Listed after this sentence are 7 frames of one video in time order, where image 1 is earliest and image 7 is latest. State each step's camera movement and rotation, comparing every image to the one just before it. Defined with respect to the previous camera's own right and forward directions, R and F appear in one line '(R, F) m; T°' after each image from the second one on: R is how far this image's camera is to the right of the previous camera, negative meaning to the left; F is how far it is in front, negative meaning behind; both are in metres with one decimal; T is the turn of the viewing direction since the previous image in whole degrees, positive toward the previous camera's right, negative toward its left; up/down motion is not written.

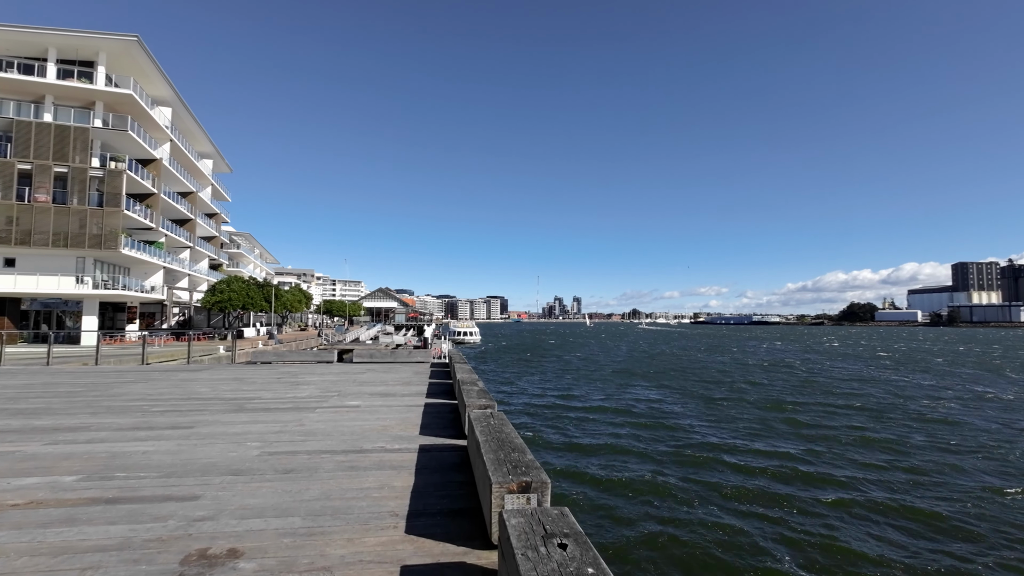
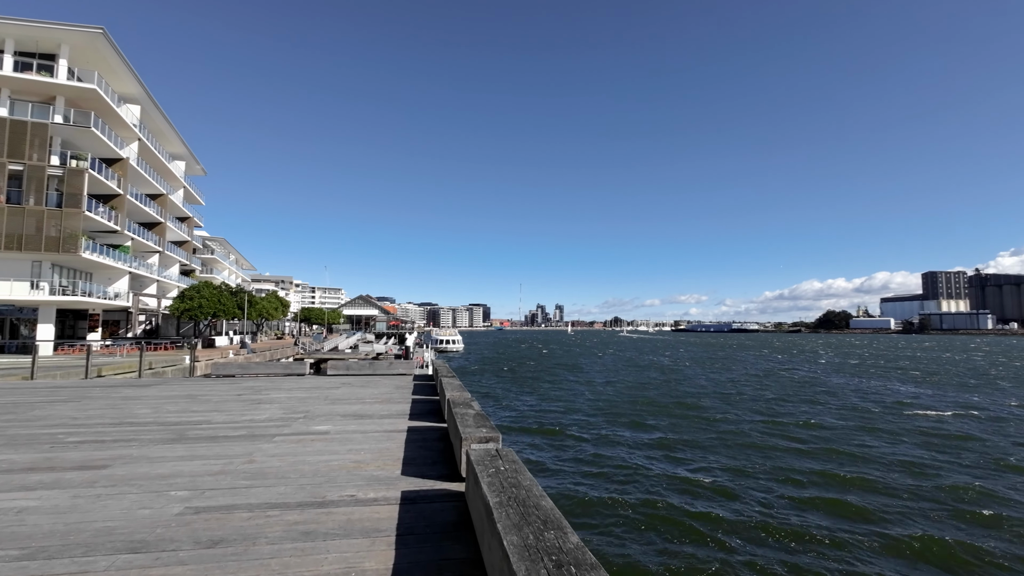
(-0.3, +1.3) m; +2°
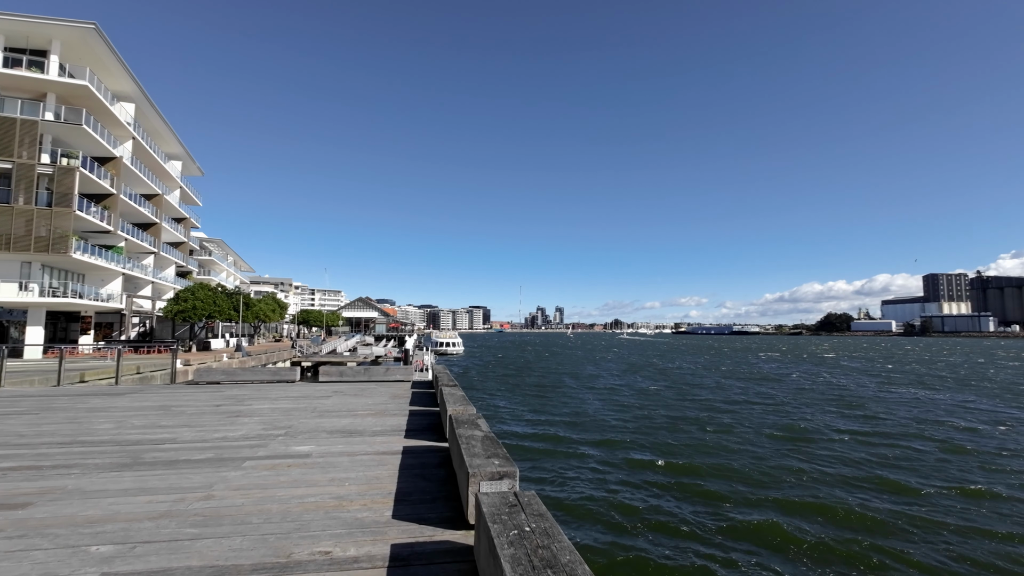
(-0.2, +1.0) m; 0°
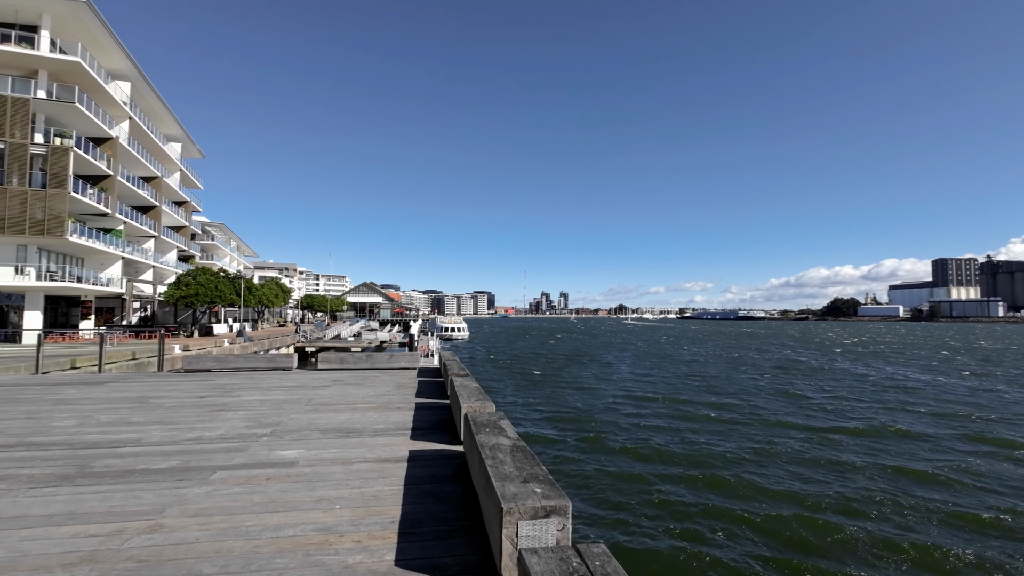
(-0.3, +1.1) m; -1°
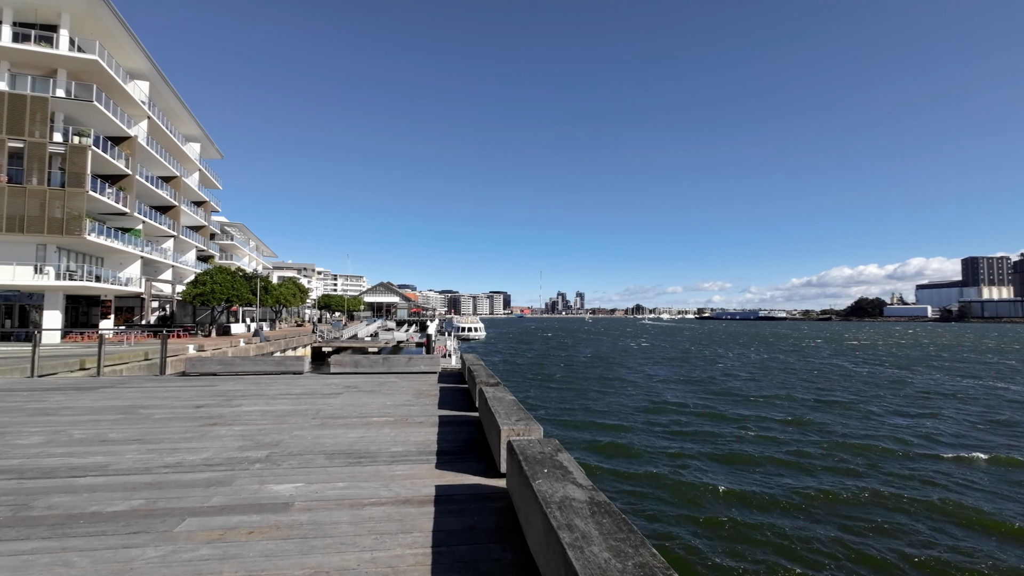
(-0.3, +1.2) m; -2°
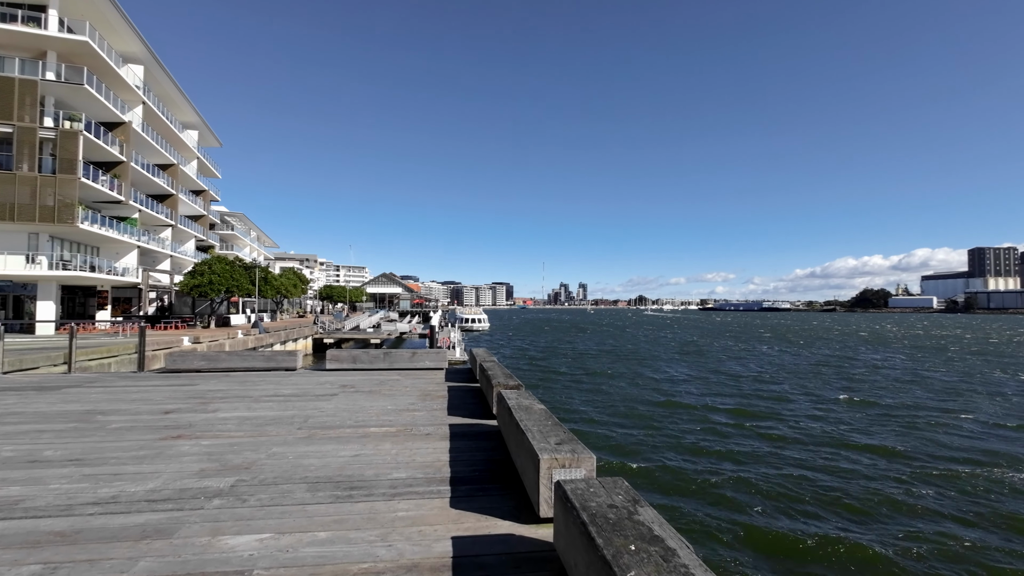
(-0.3, +1.2) m; 0°
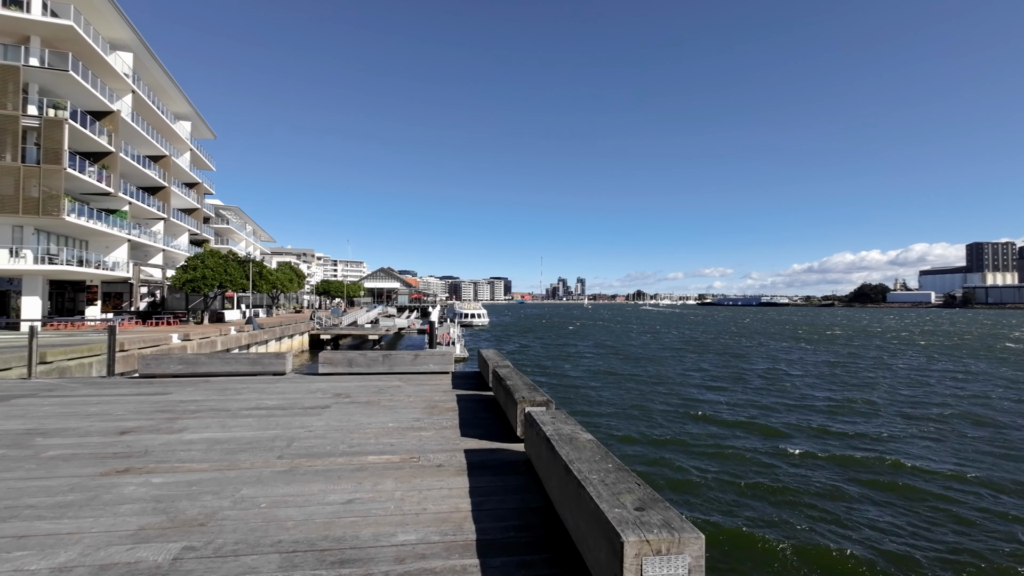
(-0.3, +1.1) m; 0°
